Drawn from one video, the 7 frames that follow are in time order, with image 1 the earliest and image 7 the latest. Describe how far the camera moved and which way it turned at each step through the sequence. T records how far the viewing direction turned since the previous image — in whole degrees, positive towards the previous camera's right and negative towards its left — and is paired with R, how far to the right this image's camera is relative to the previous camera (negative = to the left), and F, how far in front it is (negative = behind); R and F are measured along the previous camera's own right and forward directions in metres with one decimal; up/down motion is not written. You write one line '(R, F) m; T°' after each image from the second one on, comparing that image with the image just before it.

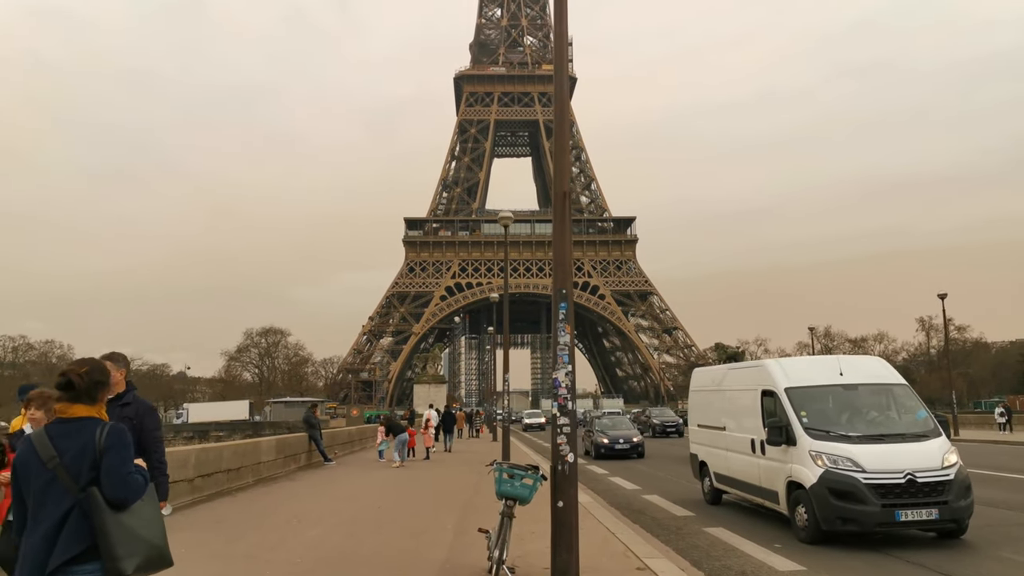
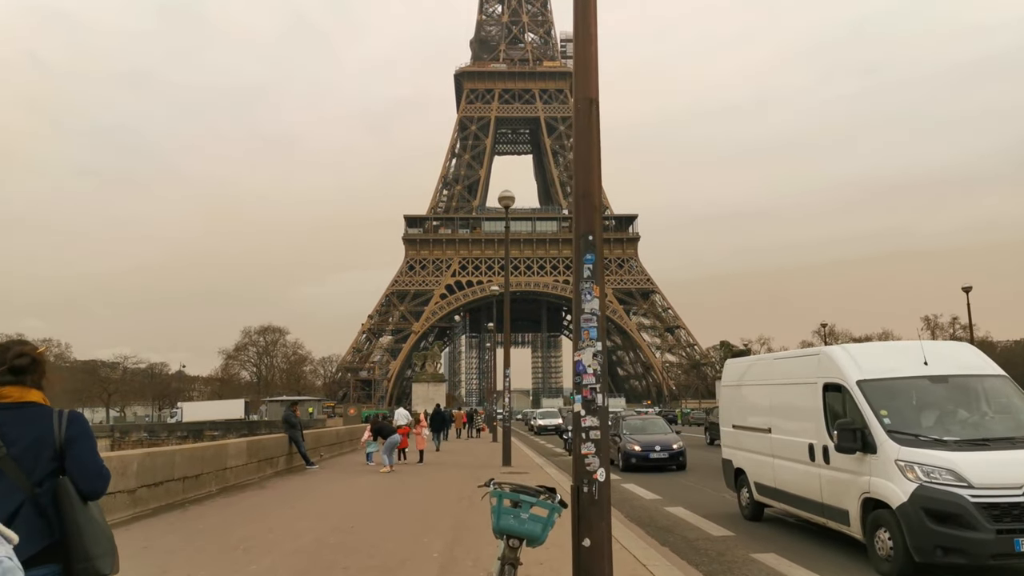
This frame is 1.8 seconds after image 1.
(0.0, +1.8) m; 0°
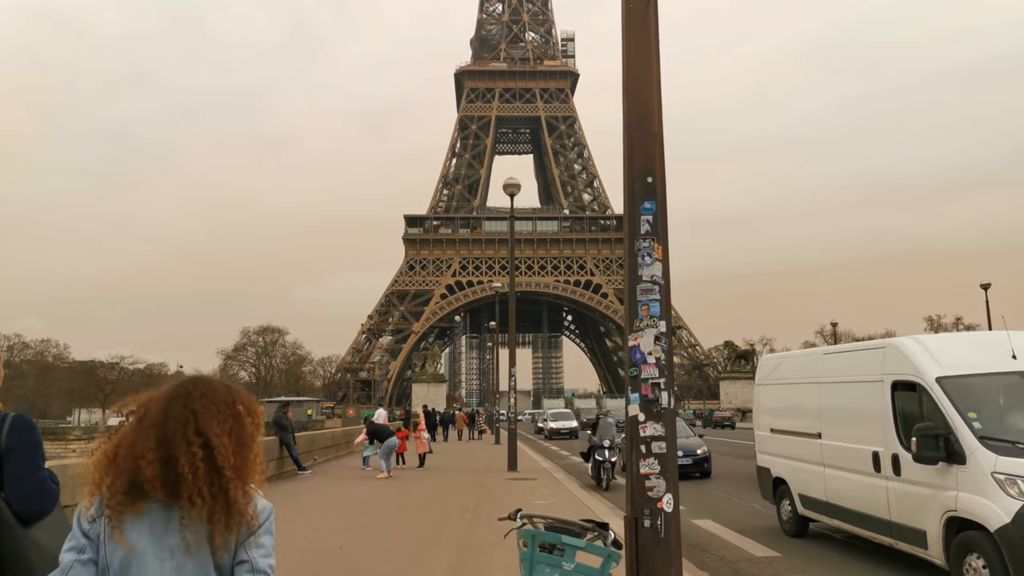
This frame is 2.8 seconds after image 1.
(-0.1, +1.1) m; 0°
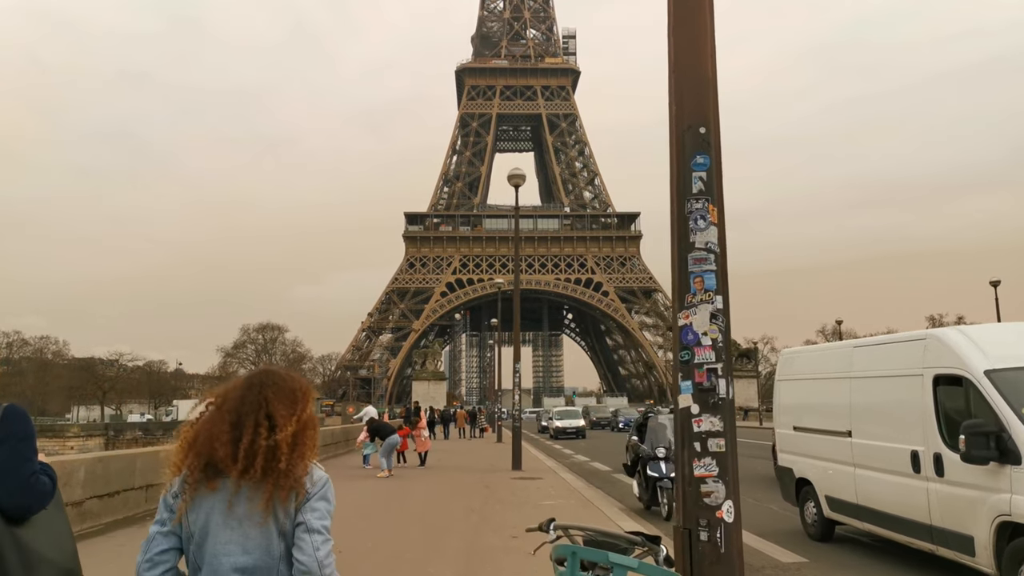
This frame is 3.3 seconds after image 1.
(-0.1, +0.5) m; 0°
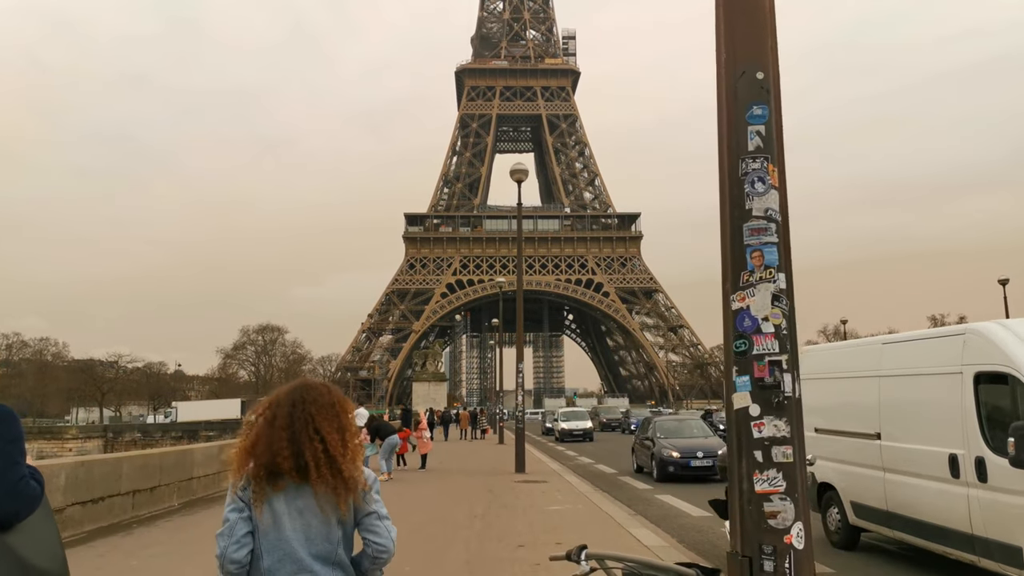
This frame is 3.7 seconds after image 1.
(-0.1, +0.4) m; 0°
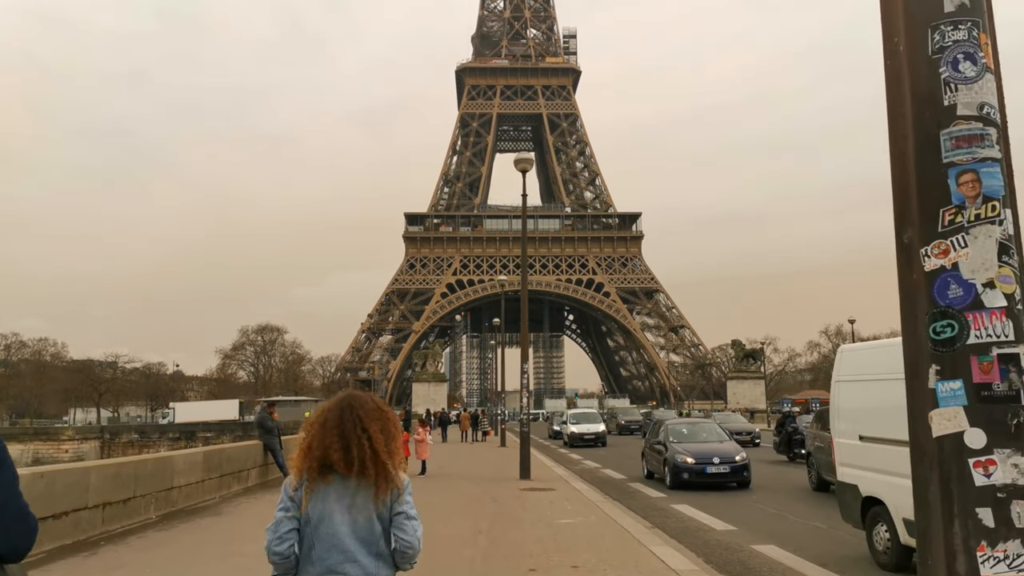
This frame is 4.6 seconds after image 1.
(-0.1, +0.8) m; 0°
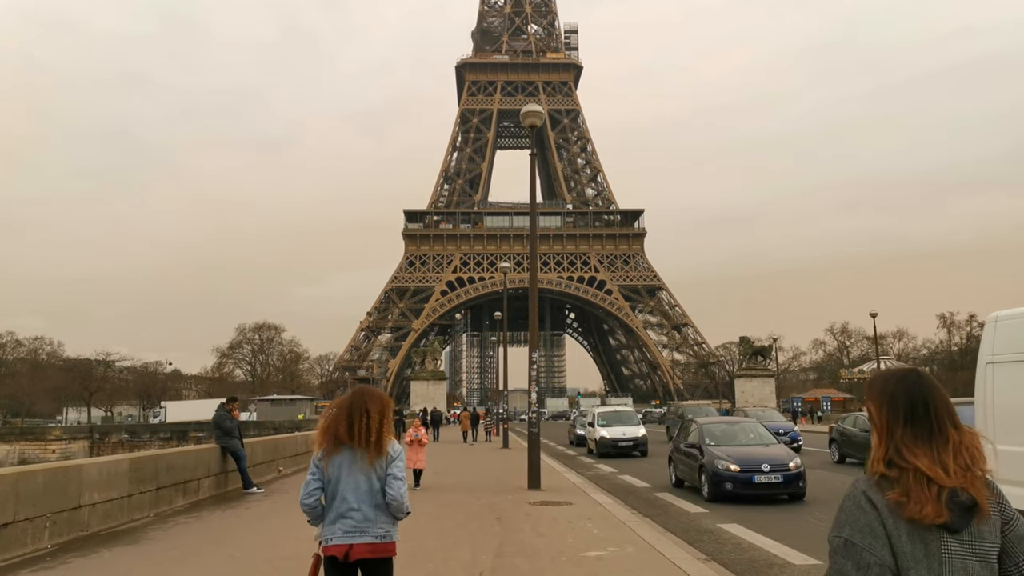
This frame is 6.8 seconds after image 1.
(-0.1, +2.2) m; 0°
